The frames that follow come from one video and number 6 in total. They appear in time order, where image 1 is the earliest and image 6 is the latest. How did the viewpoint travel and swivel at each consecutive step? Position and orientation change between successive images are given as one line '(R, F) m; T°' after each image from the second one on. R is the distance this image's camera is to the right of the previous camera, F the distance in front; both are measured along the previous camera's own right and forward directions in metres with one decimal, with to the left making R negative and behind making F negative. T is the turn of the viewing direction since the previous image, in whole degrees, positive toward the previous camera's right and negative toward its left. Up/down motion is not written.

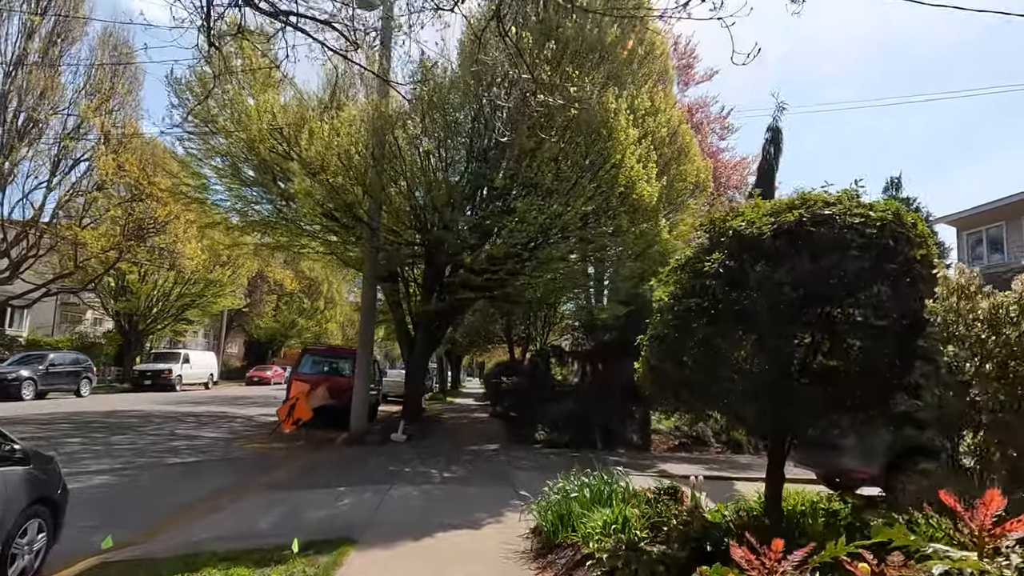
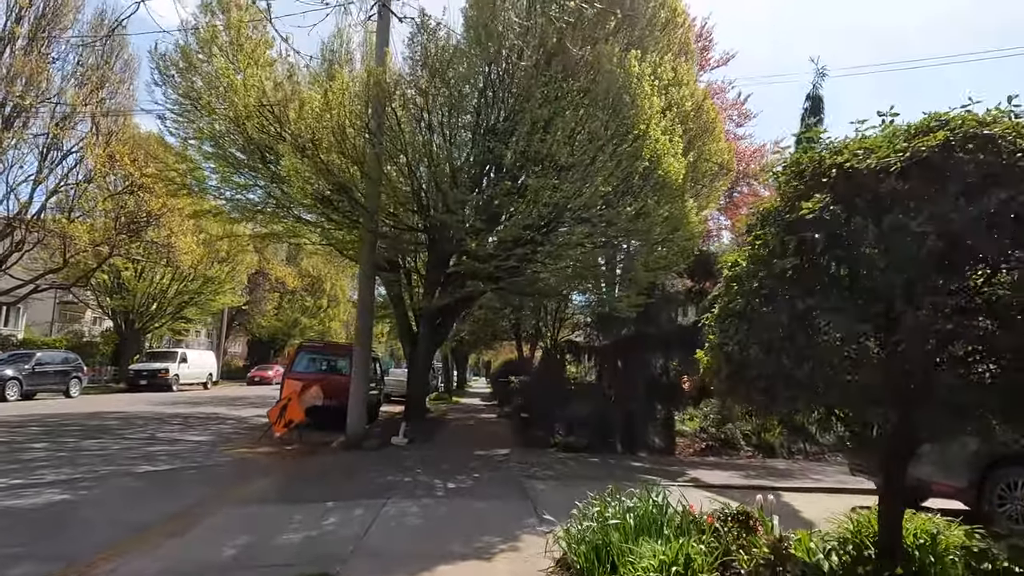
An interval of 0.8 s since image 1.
(-0.1, +1.4) m; 0°
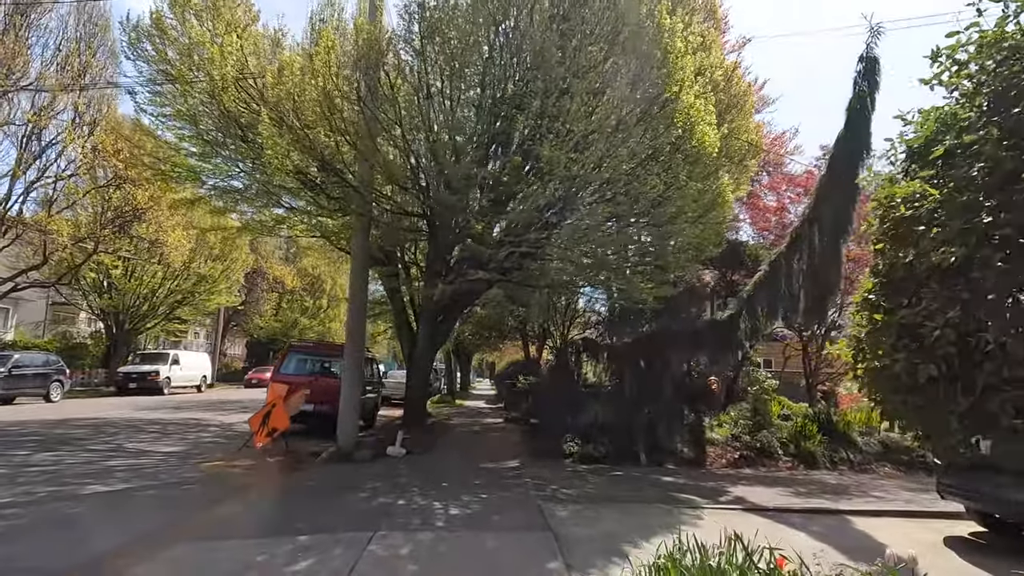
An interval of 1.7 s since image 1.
(-0.1, +1.6) m; 0°
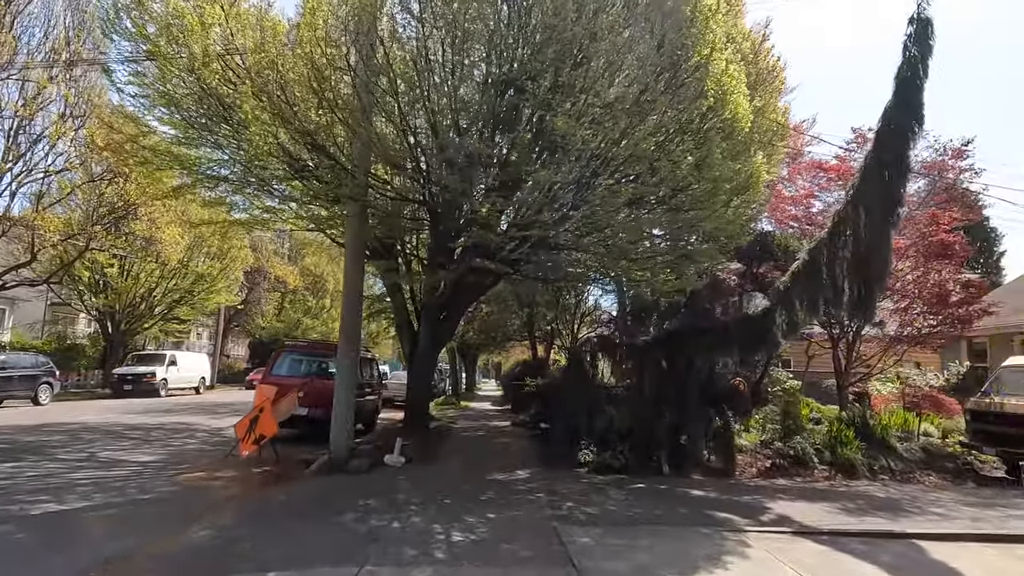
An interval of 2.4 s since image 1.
(-0.1, +1.2) m; 0°
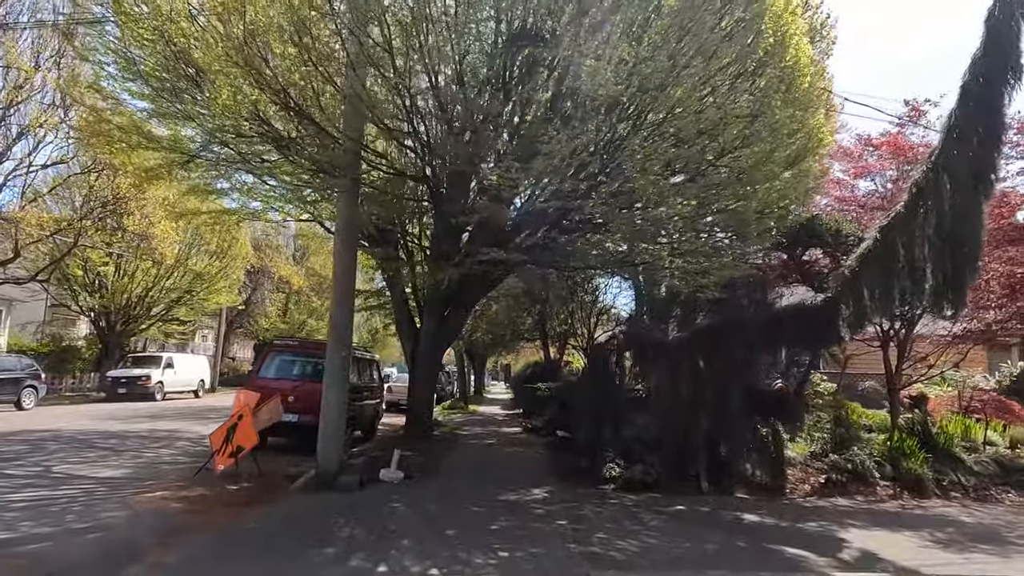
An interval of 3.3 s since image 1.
(-0.1, +1.6) m; -1°
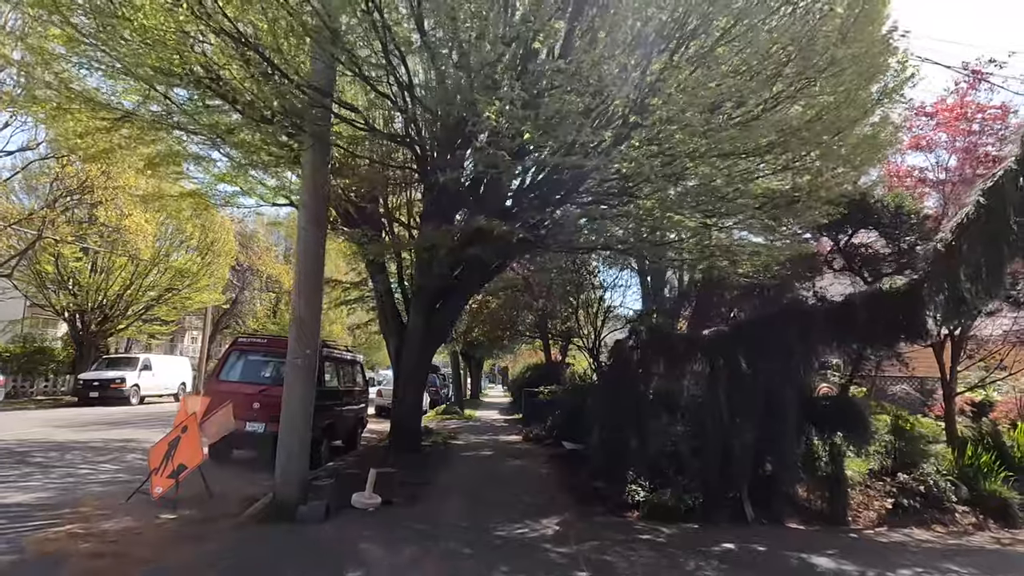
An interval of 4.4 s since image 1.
(-0.1, +1.9) m; 0°
